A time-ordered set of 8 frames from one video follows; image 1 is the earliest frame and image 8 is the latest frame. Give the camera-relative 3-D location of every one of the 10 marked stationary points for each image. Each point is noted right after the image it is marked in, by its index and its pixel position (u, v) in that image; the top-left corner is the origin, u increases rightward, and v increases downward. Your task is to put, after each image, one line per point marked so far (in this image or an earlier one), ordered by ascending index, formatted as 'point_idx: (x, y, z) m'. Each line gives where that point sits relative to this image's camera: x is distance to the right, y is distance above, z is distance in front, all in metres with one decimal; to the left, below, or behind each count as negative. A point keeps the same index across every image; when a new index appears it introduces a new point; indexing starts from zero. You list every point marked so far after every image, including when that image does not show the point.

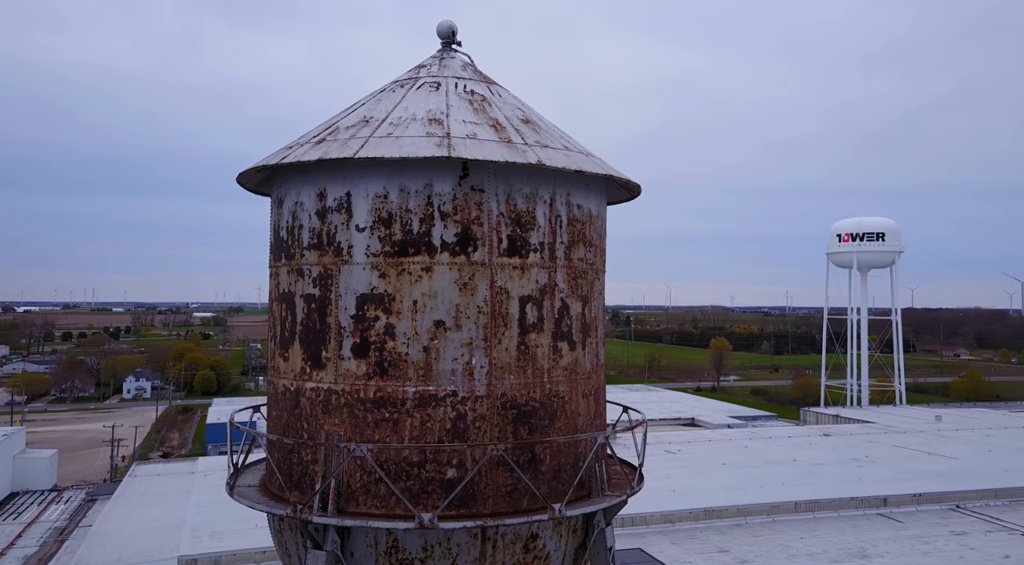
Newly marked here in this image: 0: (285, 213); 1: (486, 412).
0: (-1.9, +0.6, +6.4) m
1: (-0.2, -1.0, +5.9) m
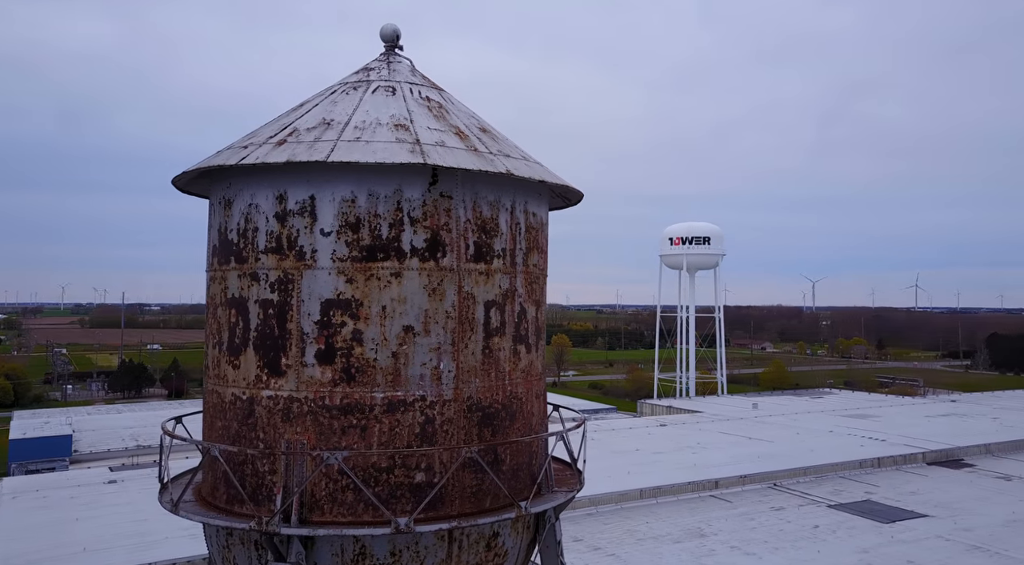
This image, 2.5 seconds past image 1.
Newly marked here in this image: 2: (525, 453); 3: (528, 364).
0: (-2.2, +0.5, +6.2) m
1: (-0.5, -1.0, +6.0) m
2: (+0.1, -1.4, +6.4) m
3: (+0.1, -0.7, +6.5) m
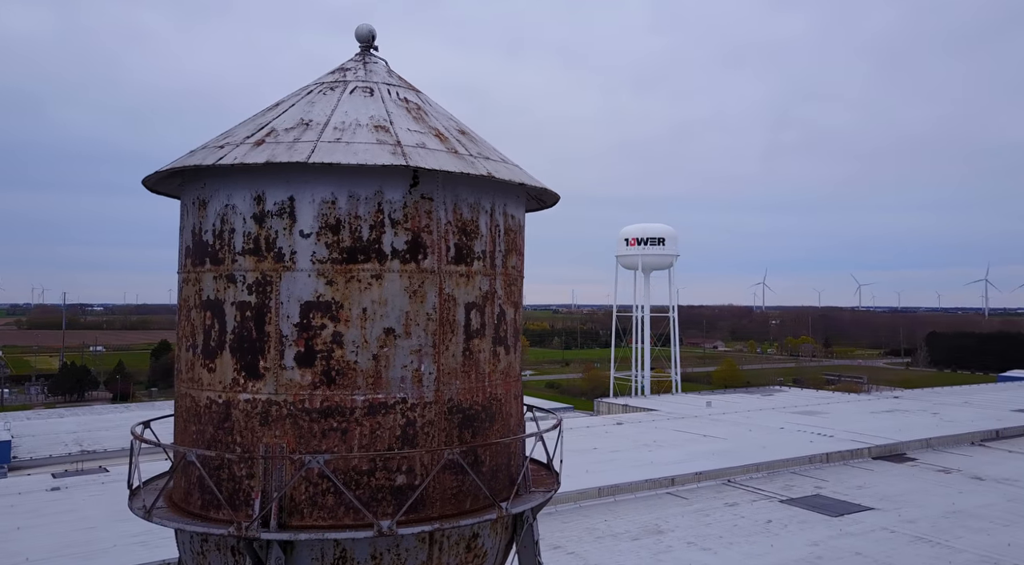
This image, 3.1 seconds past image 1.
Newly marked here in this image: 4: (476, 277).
0: (-2.4, +0.5, +6.1) m
1: (-0.6, -1.0, +6.0) m
2: (-0.1, -1.4, +6.5) m
3: (0.0, -0.7, +6.5) m
4: (-0.3, 0.0, +6.2) m
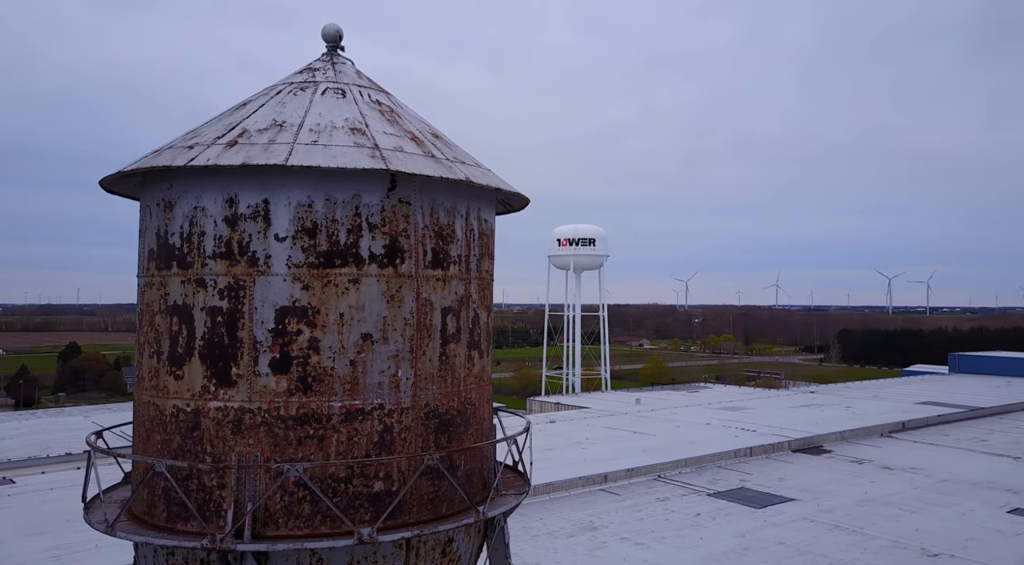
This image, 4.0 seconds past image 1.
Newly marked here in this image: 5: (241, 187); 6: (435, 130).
0: (-2.5, +0.5, +5.9) m
1: (-0.8, -1.1, +5.9) m
2: (-0.3, -1.5, +6.5) m
3: (-0.3, -0.7, +6.6) m
4: (-0.5, 0.0, +6.2) m
5: (-2.0, +0.7, +5.7) m
6: (-0.7, +1.3, +6.8) m
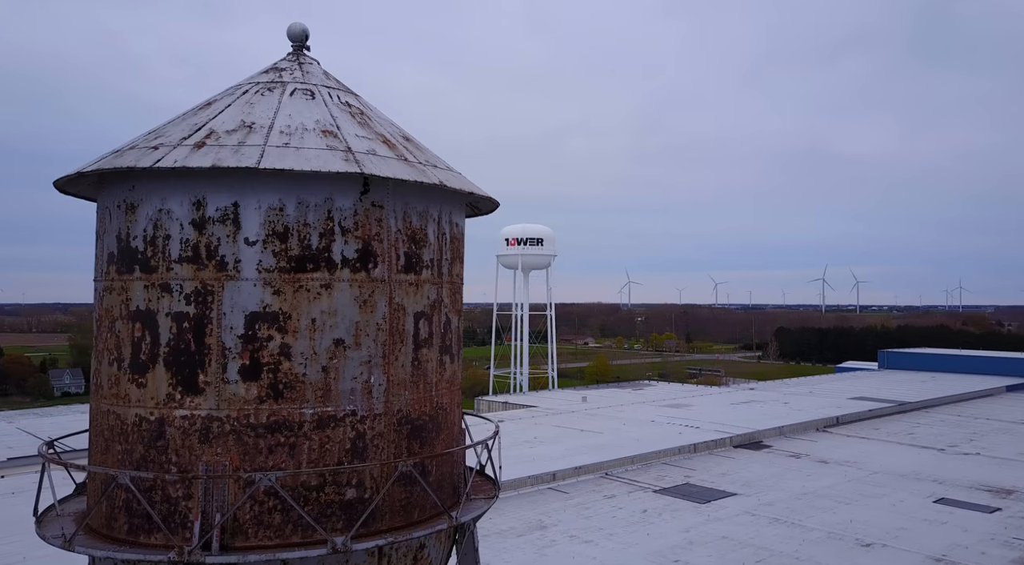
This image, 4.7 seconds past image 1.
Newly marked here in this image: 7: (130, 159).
0: (-2.7, +0.5, +5.7) m
1: (-1.0, -1.1, +5.9) m
2: (-0.5, -1.5, +6.4) m
3: (-0.5, -0.8, +6.5) m
4: (-0.7, 0.0, +6.2) m
5: (-2.2, +0.7, +5.6) m
6: (-0.9, +1.3, +6.7) m
7: (-2.8, +0.9, +5.7) m
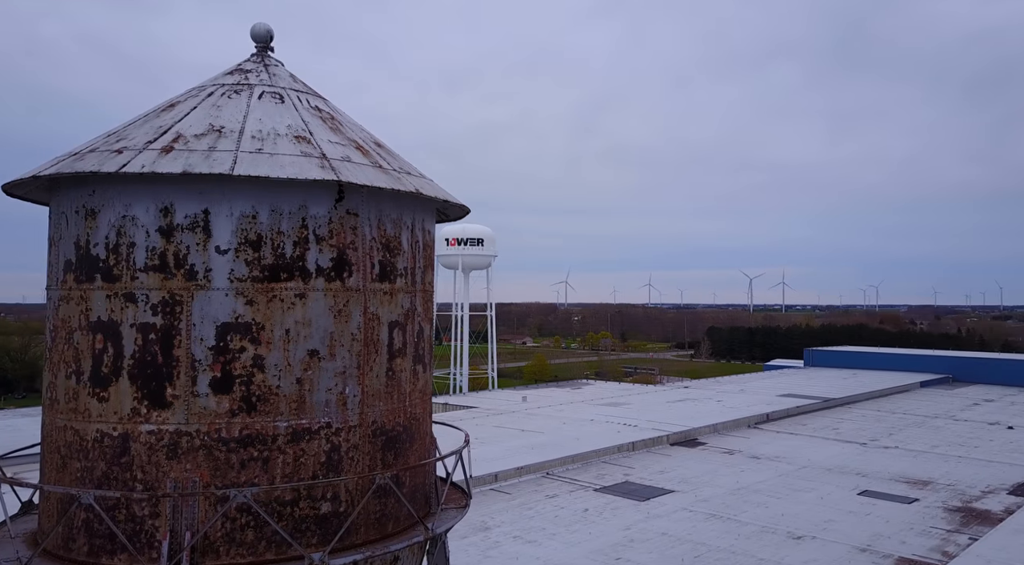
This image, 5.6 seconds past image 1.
0: (-2.9, +0.4, +5.4) m
1: (-1.1, -1.2, +5.8) m
2: (-0.7, -1.6, +6.4) m
3: (-0.7, -0.8, +6.5) m
4: (-0.9, -0.1, +6.1) m
5: (-2.3, +0.6, +5.4) m
6: (-1.2, +1.2, +6.6) m
7: (-3.0, +0.8, +5.5) m
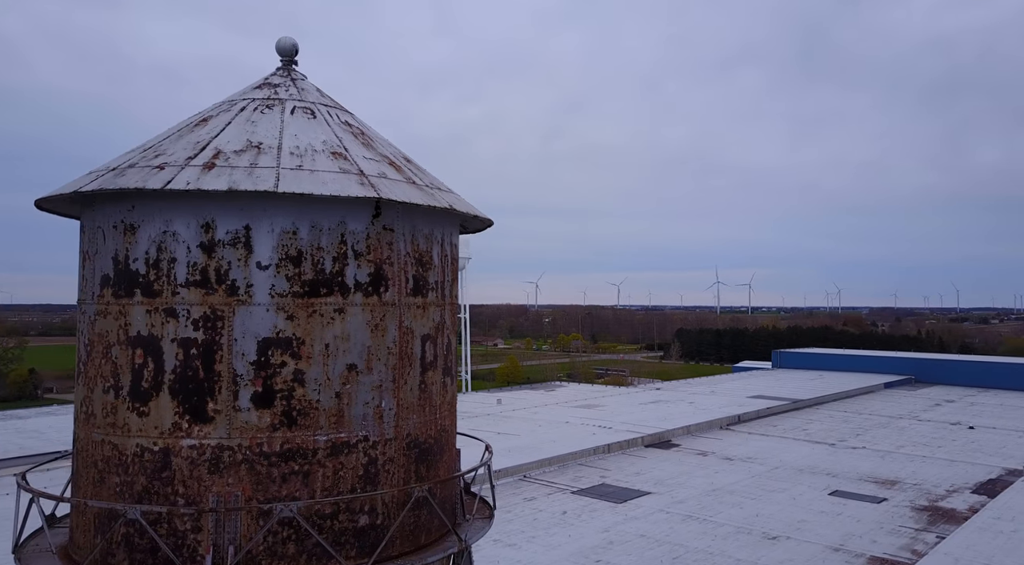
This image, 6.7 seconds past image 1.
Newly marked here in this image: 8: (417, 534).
0: (-2.6, +0.3, +5.5) m
1: (-0.9, -1.3, +5.9) m
2: (-0.5, -1.7, +6.5) m
3: (-0.5, -1.0, +6.6) m
4: (-0.7, -0.2, +6.2) m
5: (-2.0, +0.5, +5.4) m
6: (-0.9, +1.1, +6.7) m
7: (-2.7, +0.7, +5.5) m
8: (-0.7, -2.0, +6.0) m
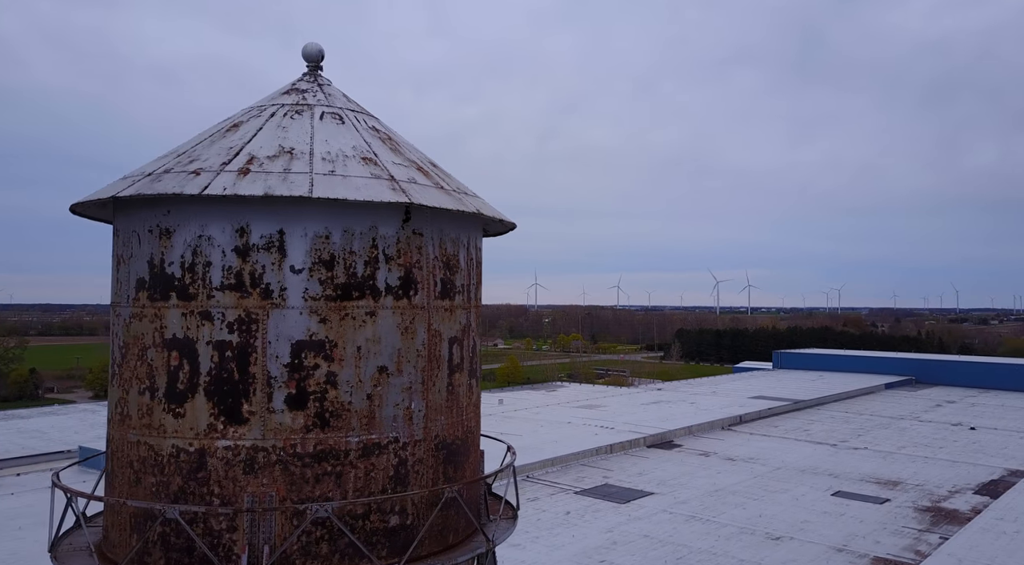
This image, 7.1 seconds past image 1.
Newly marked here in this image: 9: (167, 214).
0: (-2.4, +0.3, +5.5) m
1: (-0.7, -1.3, +6.0) m
2: (-0.3, -1.7, +6.6) m
3: (-0.3, -1.0, +6.6) m
4: (-0.4, -0.2, +6.3) m
5: (-1.8, +0.5, +5.5) m
6: (-0.7, +1.1, +6.8) m
7: (-2.5, +0.7, +5.6) m
8: (-0.5, -2.0, +6.1) m
9: (-2.5, +0.5, +5.6) m
